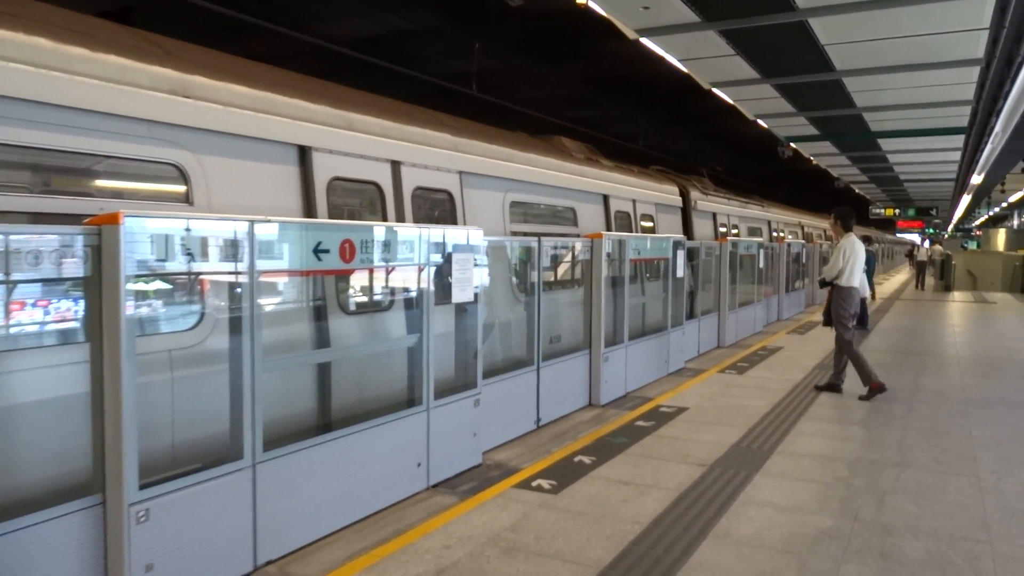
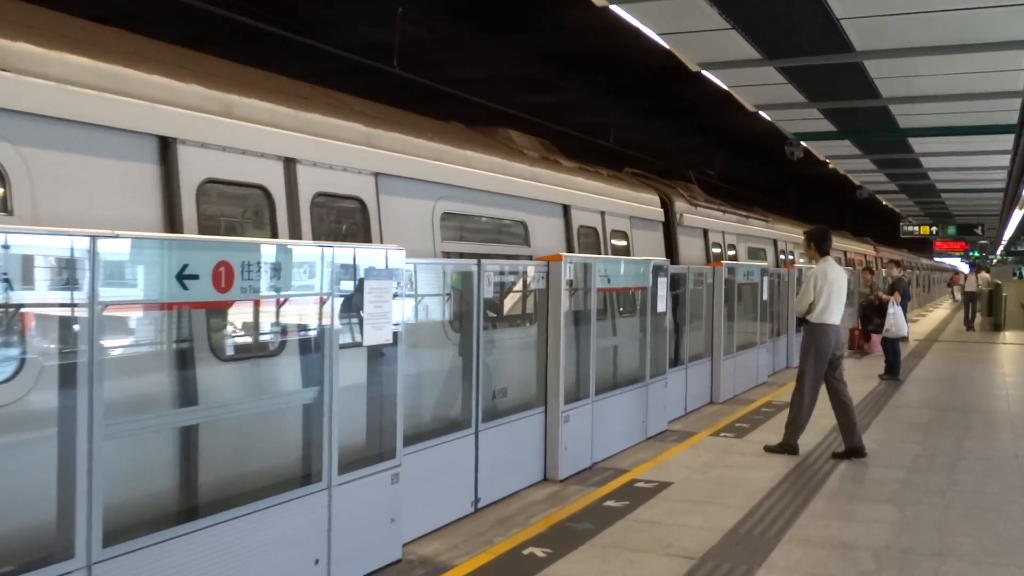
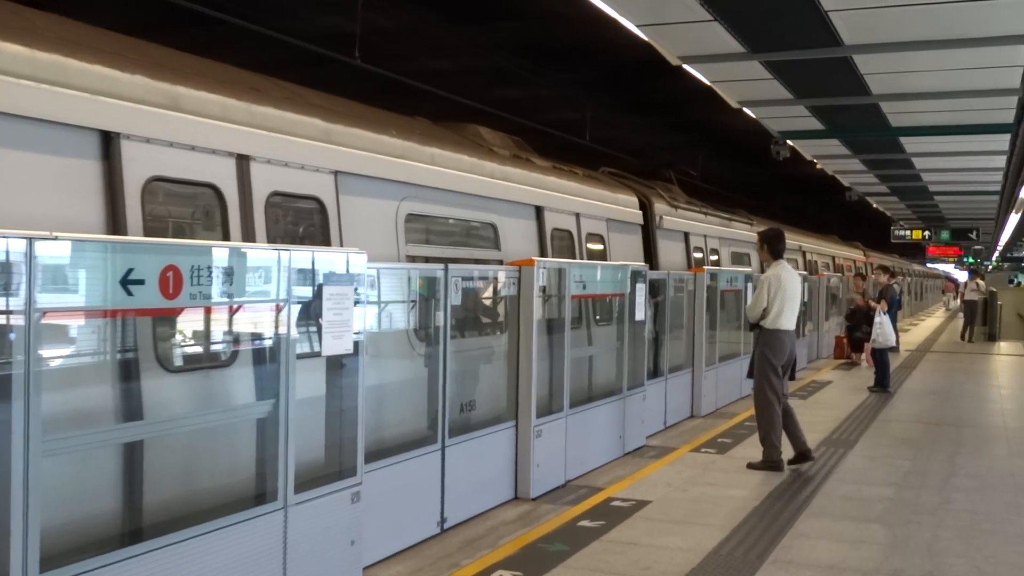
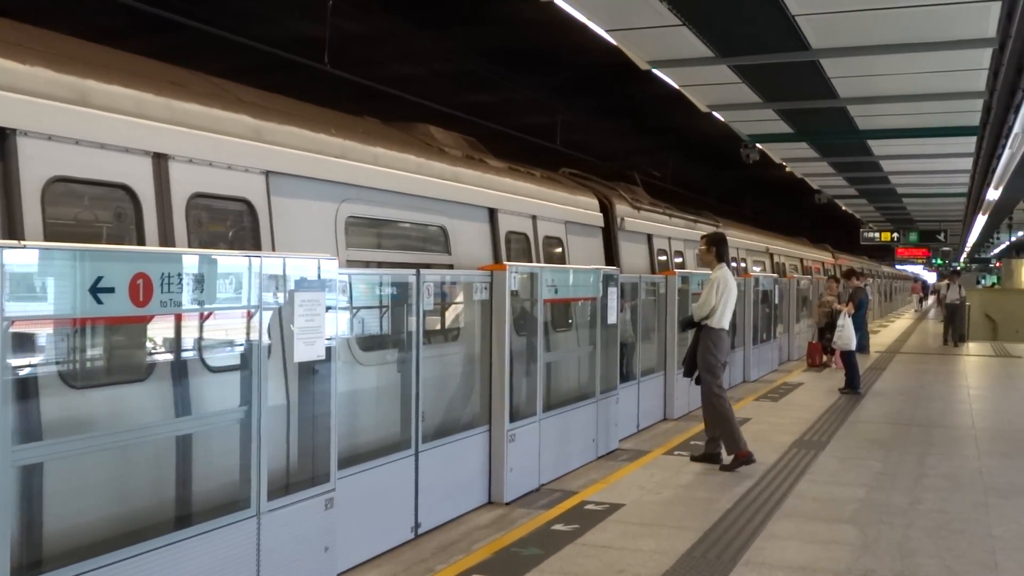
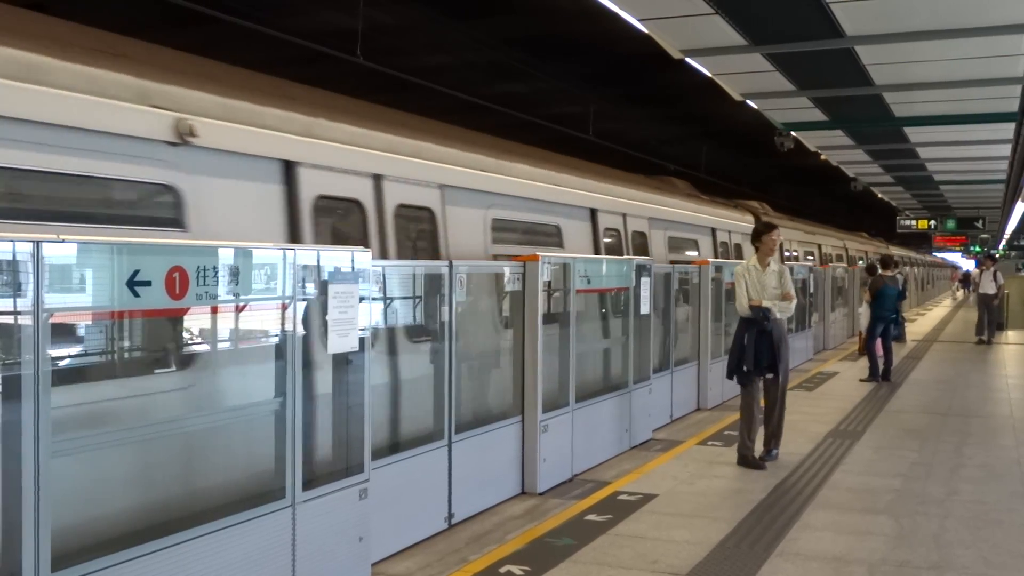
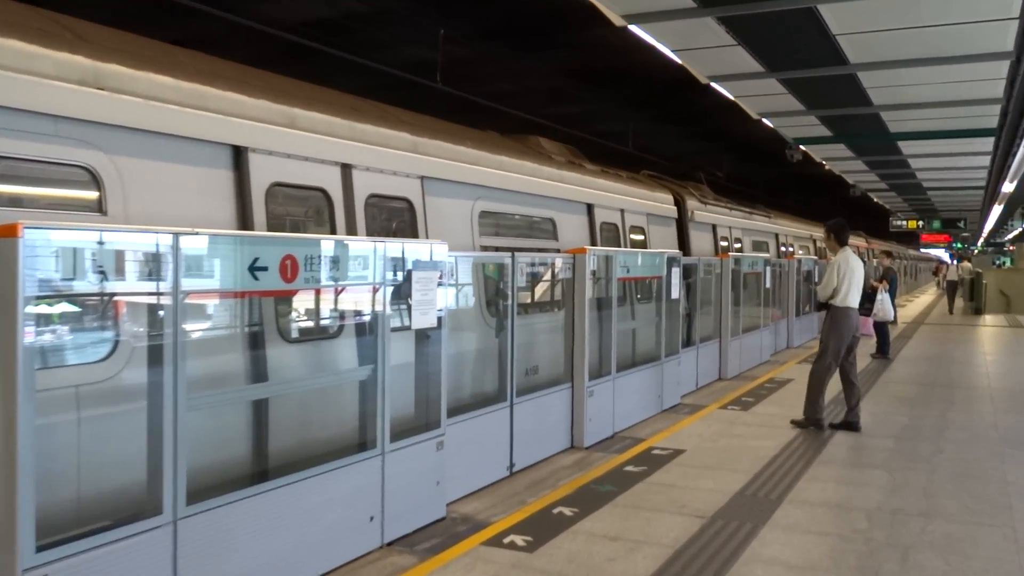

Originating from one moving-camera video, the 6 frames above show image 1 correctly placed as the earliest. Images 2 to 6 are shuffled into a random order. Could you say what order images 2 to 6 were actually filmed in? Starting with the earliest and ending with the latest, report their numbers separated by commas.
6, 2, 3, 4, 5
